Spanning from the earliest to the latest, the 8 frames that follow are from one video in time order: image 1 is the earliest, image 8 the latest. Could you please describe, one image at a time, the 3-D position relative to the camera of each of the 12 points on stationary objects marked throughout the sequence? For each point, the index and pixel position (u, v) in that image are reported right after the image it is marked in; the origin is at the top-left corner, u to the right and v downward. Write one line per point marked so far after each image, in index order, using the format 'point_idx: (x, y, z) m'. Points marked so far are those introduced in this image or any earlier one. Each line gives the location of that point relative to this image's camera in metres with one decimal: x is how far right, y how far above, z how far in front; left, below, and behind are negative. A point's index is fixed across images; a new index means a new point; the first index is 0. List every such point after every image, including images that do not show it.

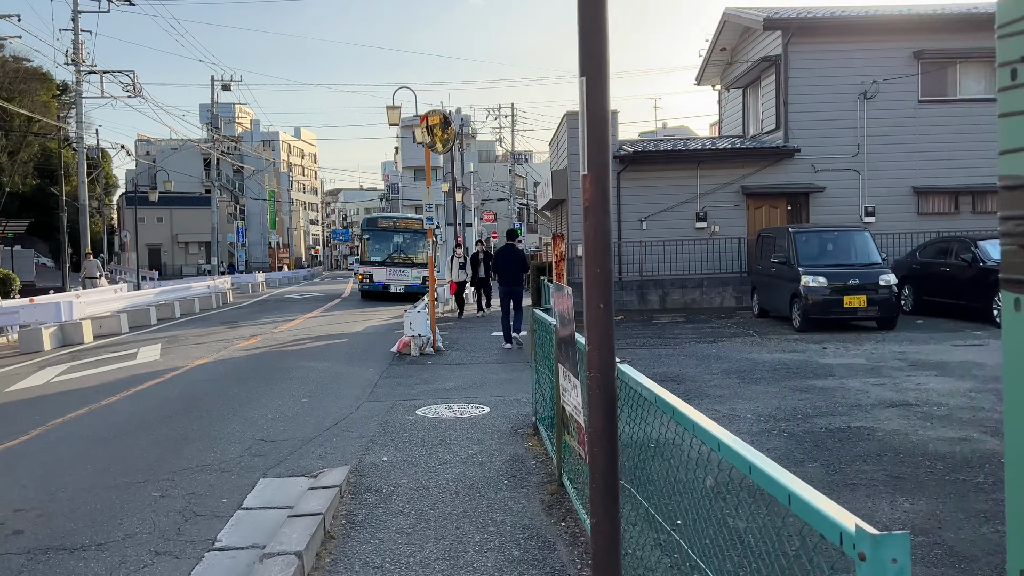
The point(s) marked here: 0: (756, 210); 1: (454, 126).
0: (+5.3, +1.7, +17.2) m
1: (-0.8, +2.4, +11.7) m
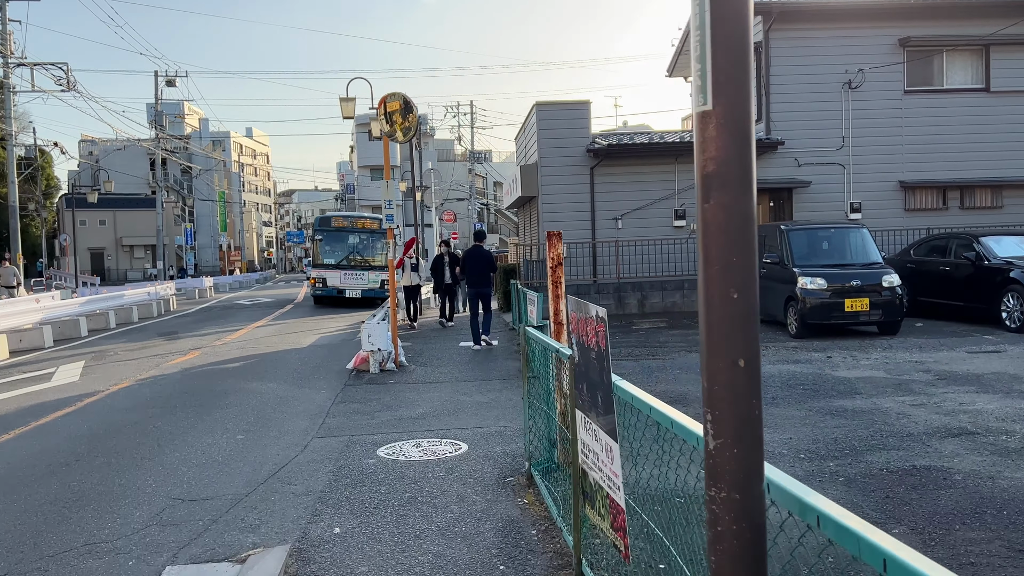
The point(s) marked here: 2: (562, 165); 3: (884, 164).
0: (+4.6, +1.7, +16.2) m
1: (-1.3, +2.3, +10.4) m
2: (+1.0, +2.5, +15.8) m
3: (+7.5, +2.5, +16.1) m
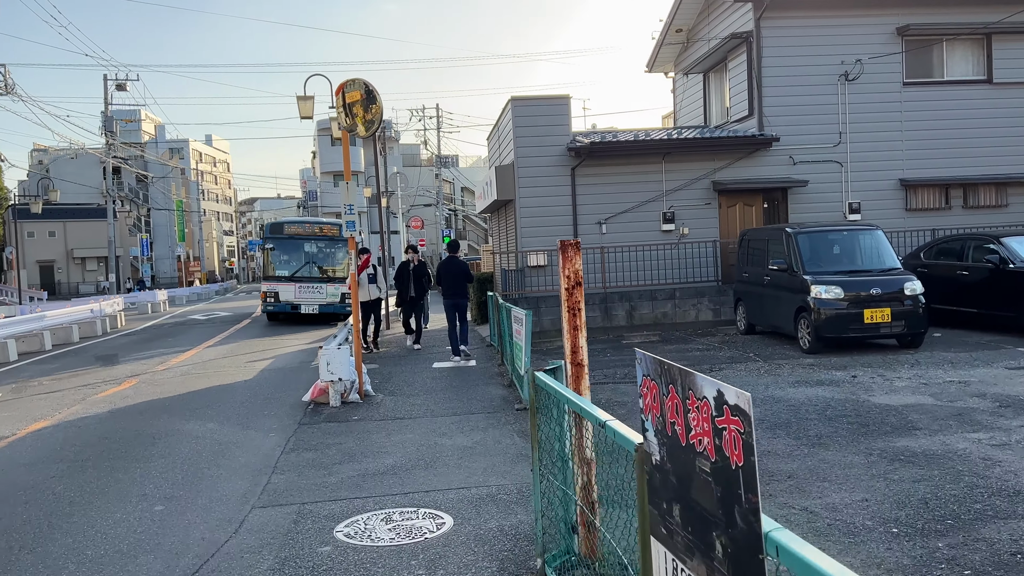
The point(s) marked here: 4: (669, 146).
0: (+4.1, +1.5, +15.0) m
1: (-1.5, +2.1, +9.1) m
2: (+0.5, +2.3, +14.6) m
3: (+7.0, +2.4, +15.1) m
4: (+2.8, +2.6, +14.3) m
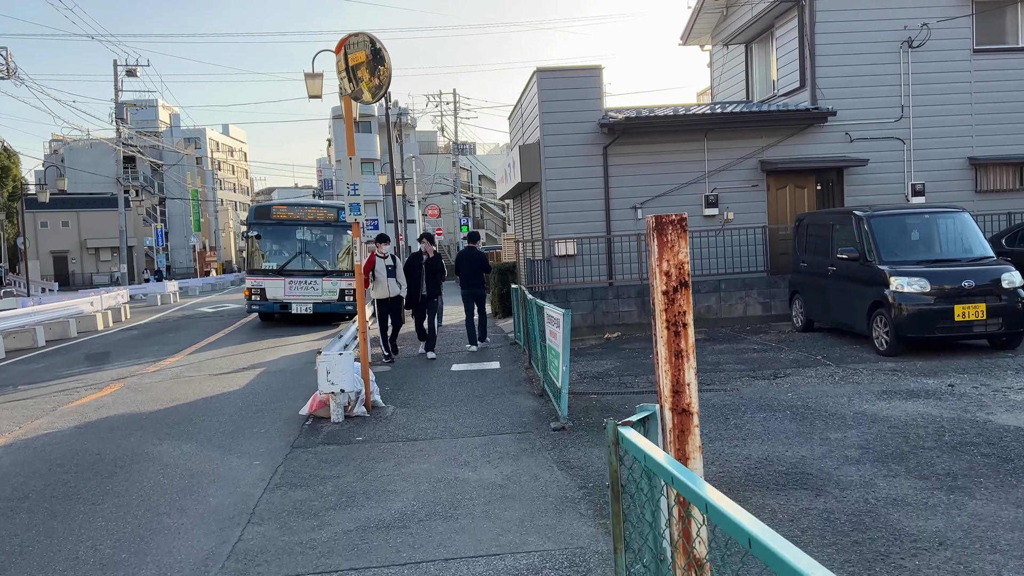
0: (+4.6, +1.7, +13.6) m
1: (-1.2, +2.2, +7.7) m
2: (+1.0, +2.4, +13.2) m
3: (+7.5, +2.6, +13.6) m
4: (+3.3, +2.7, +12.9) m
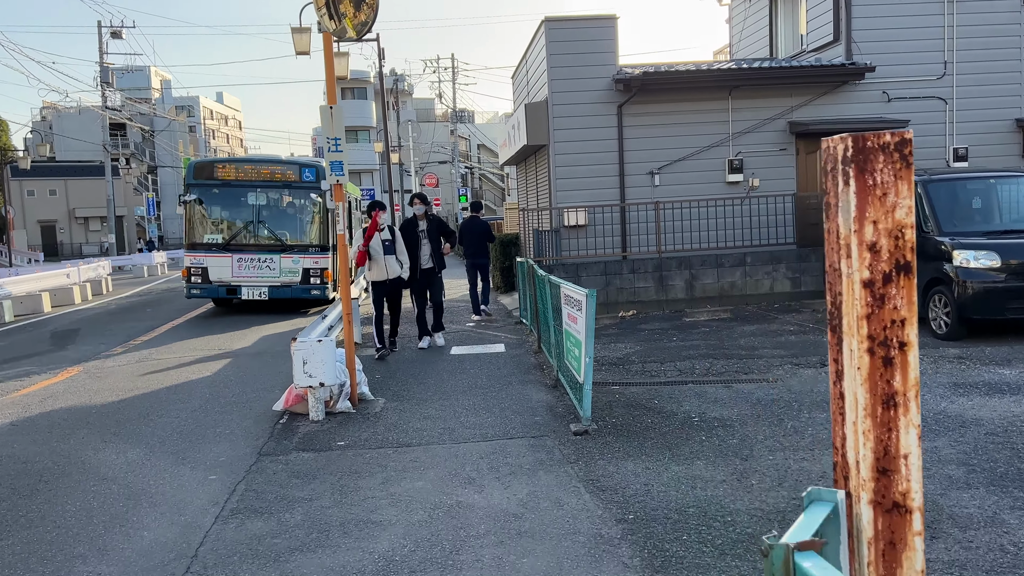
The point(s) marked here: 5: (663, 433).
0: (+4.6, +2.1, +12.4) m
1: (-1.1, +2.4, +6.5) m
2: (+1.0, +2.8, +12.0) m
3: (+7.6, +3.0, +12.4) m
4: (+3.3, +3.1, +11.7) m
5: (+1.0, -1.0, +5.3) m
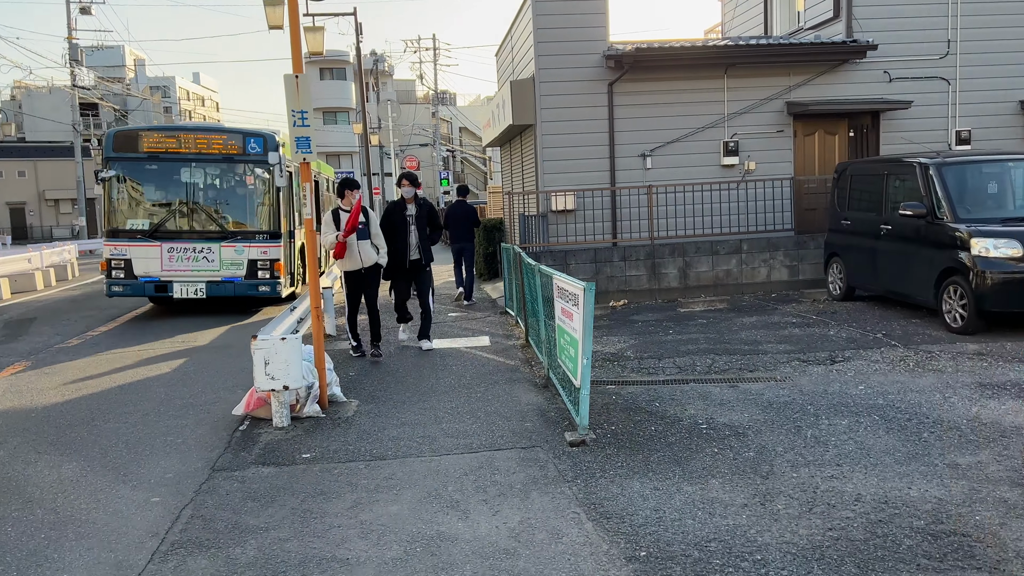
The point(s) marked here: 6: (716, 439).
0: (+4.4, +2.3, +11.9) m
1: (-1.2, +2.5, +5.8) m
2: (+0.8, +3.0, +11.3) m
3: (+7.3, +3.2, +11.9) m
4: (+3.1, +3.3, +11.1) m
5: (+0.9, -0.9, +4.7) m
6: (+1.2, -0.9, +4.8) m
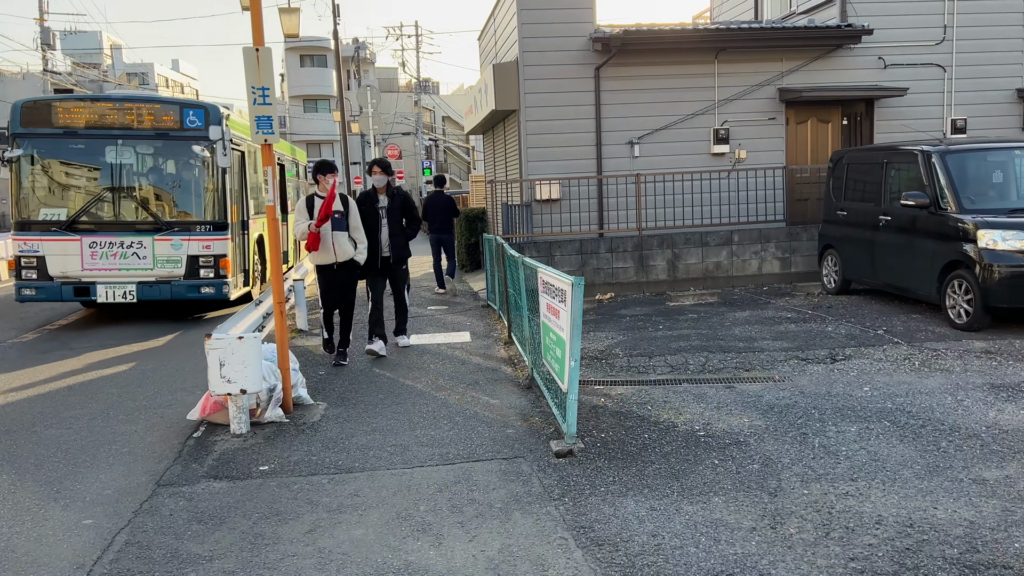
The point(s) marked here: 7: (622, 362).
0: (+4.1, +2.4, +11.5) m
1: (-1.3, +2.5, +5.3) m
2: (+0.6, +3.1, +10.9) m
3: (+7.1, +3.2, +11.6) m
4: (+2.9, +3.4, +10.7) m
5: (+0.8, -0.9, +4.3) m
6: (+1.1, -0.9, +4.3) m
7: (+0.9, -0.6, +6.6) m
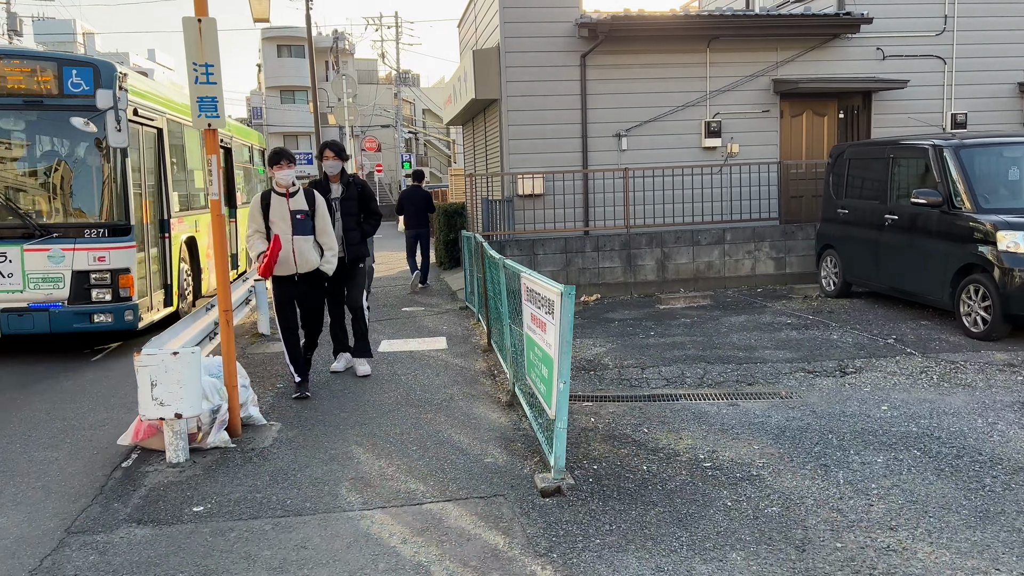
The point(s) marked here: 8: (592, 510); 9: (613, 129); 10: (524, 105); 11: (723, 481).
0: (+3.9, +2.3, +11.0) m
1: (-1.4, +2.5, +4.7) m
2: (+0.3, +3.1, +10.2) m
3: (+6.8, +3.2, +11.1) m
4: (+2.7, +3.3, +10.1) m
5: (+0.7, -0.9, +3.7) m
6: (+1.0, -0.9, +3.8) m
7: (+0.8, -0.7, +6.0) m
8: (+0.4, -1.0, +3.5) m
9: (+1.3, +2.1, +10.5) m
10: (+0.2, +2.4, +10.3) m
11: (+1.0, -0.9, +3.8) m
